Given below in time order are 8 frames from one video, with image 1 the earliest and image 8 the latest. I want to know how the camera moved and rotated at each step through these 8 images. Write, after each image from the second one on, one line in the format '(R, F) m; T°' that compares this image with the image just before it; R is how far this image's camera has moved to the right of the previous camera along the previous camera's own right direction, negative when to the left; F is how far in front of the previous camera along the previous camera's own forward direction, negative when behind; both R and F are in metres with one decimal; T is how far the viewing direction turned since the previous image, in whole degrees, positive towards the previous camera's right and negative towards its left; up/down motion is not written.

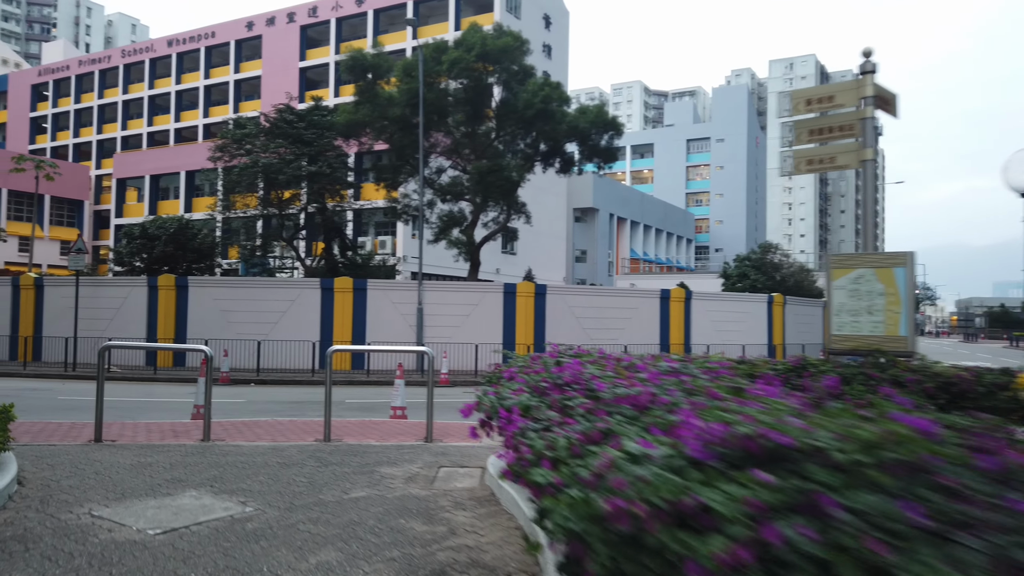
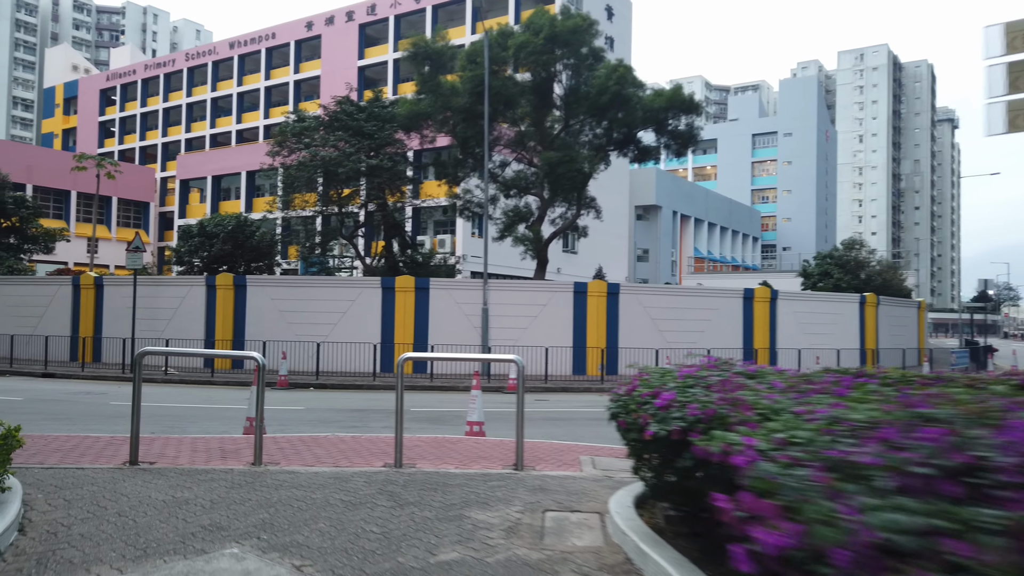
(-0.5, +1.6) m; -4°
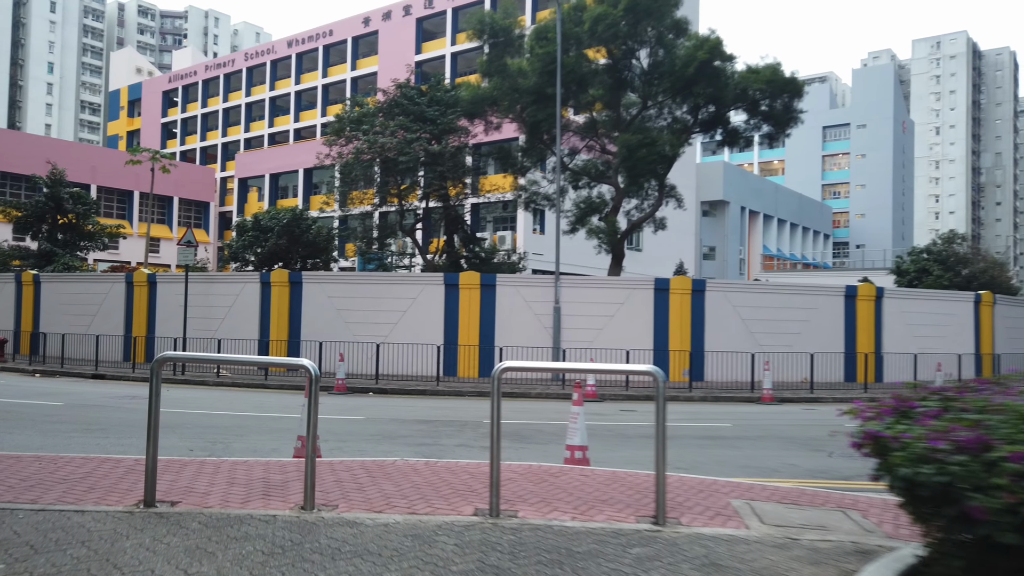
(-0.6, +2.0) m; -4°
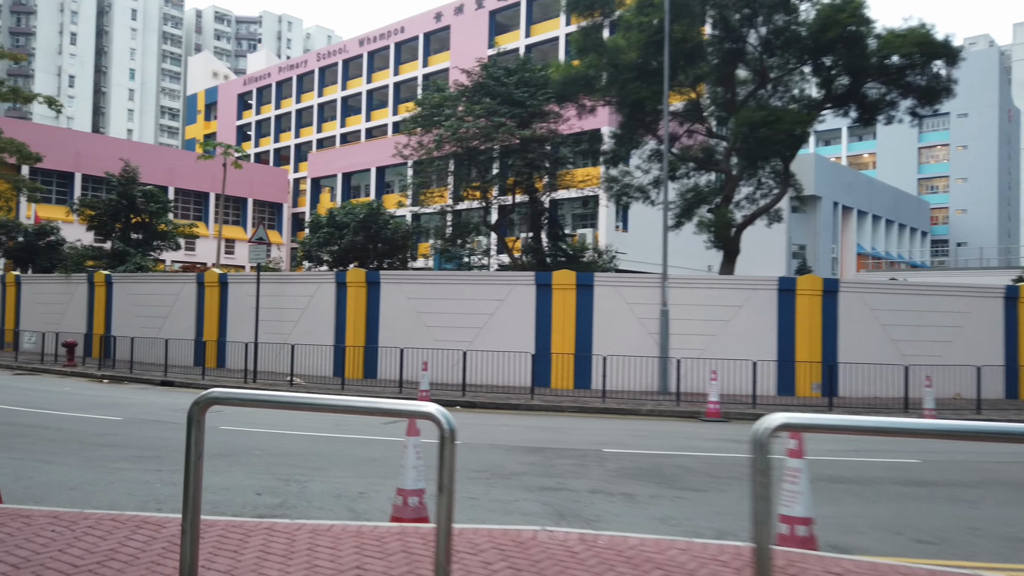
(-0.9, +2.3) m; -5°
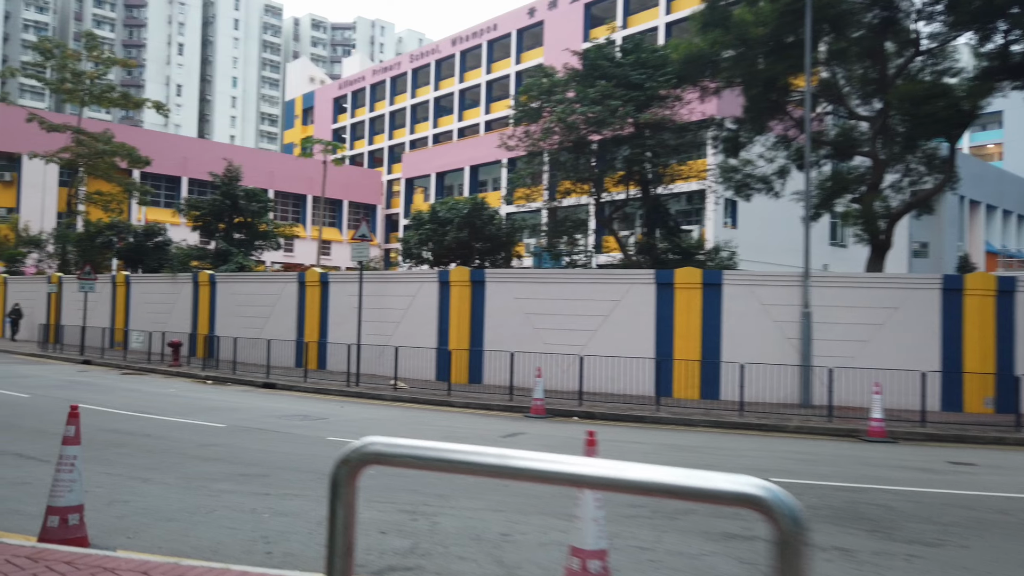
(-0.8, +1.5) m; -7°
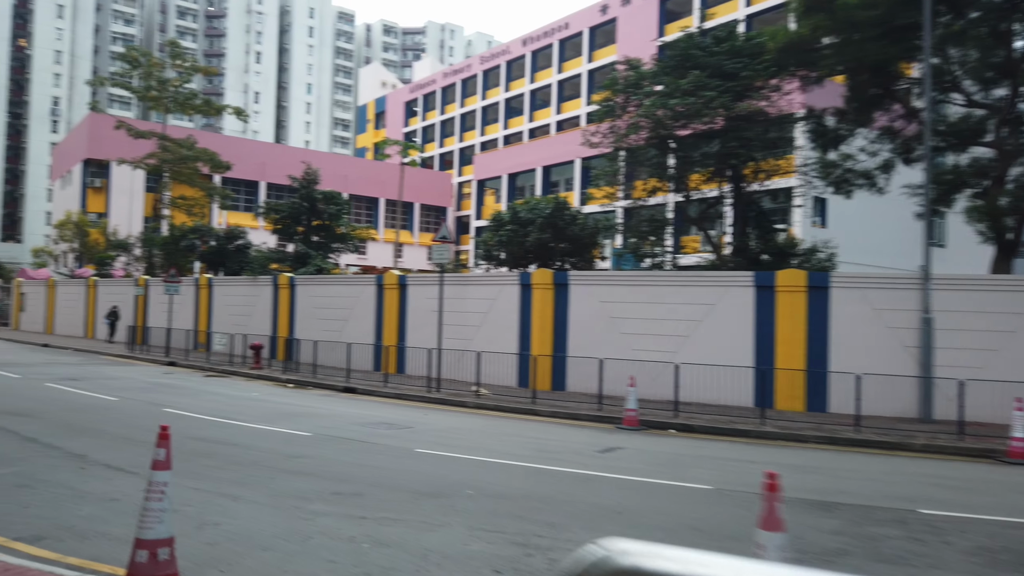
(-0.5, +0.8) m; -5°
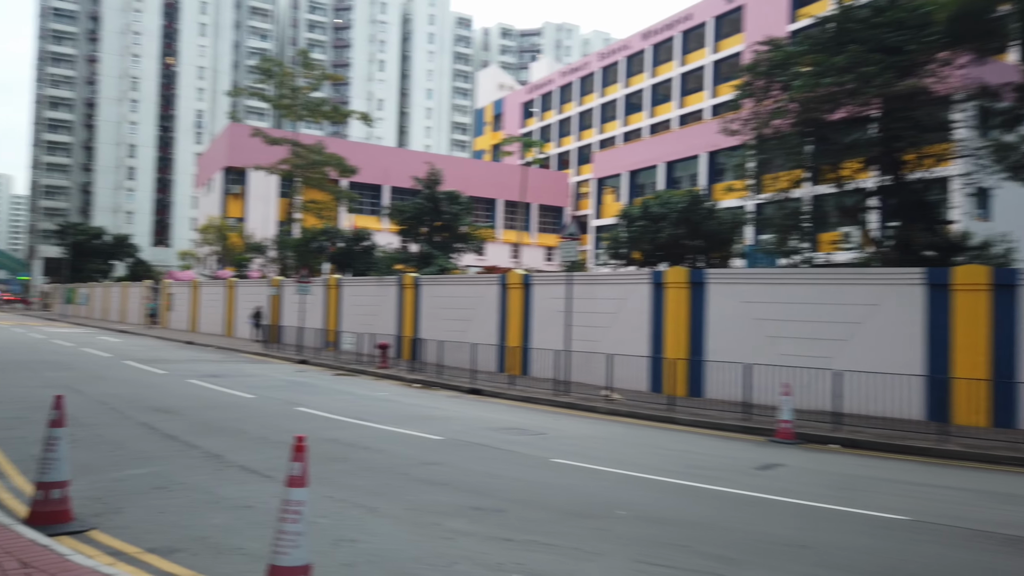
(-0.4, +0.8) m; -9°
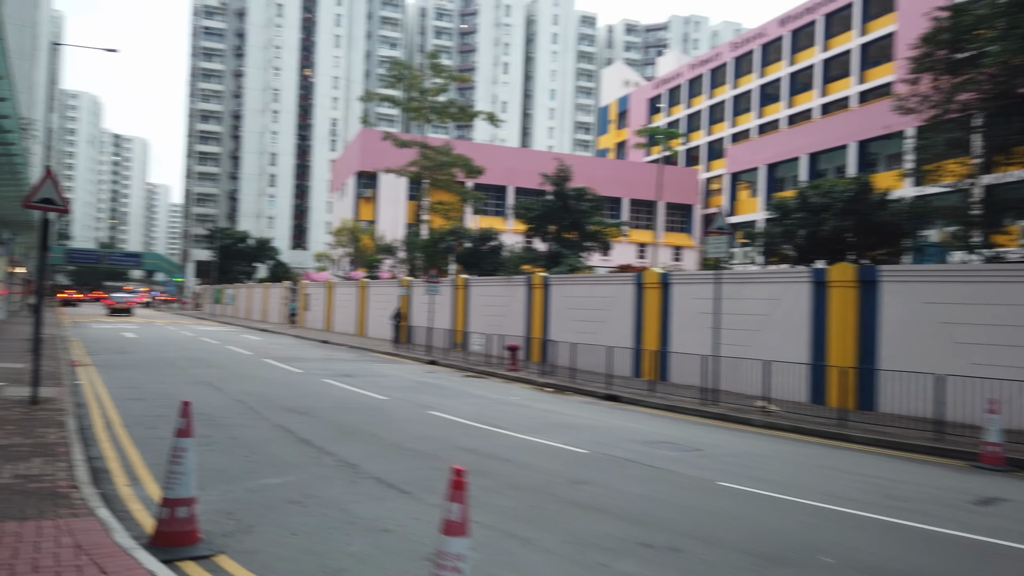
(-0.5, +1.1) m; -9°
